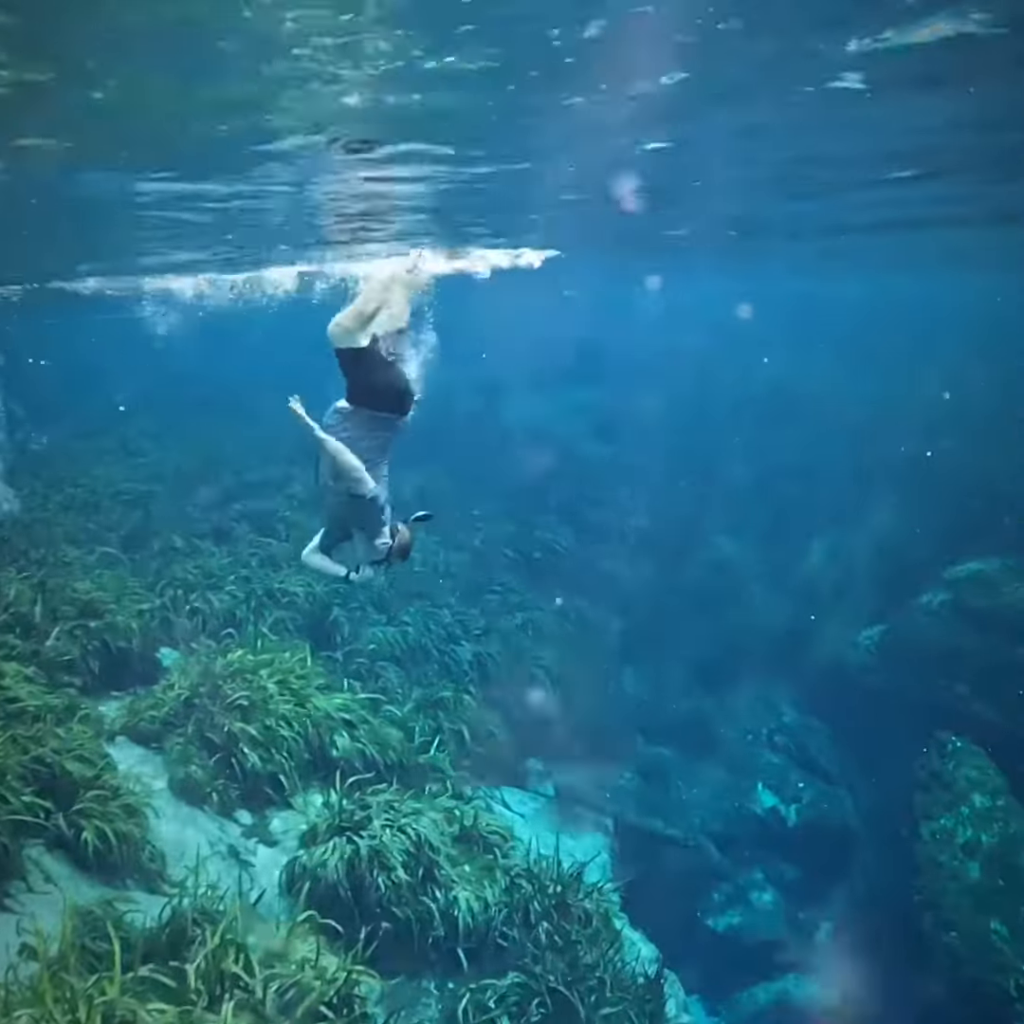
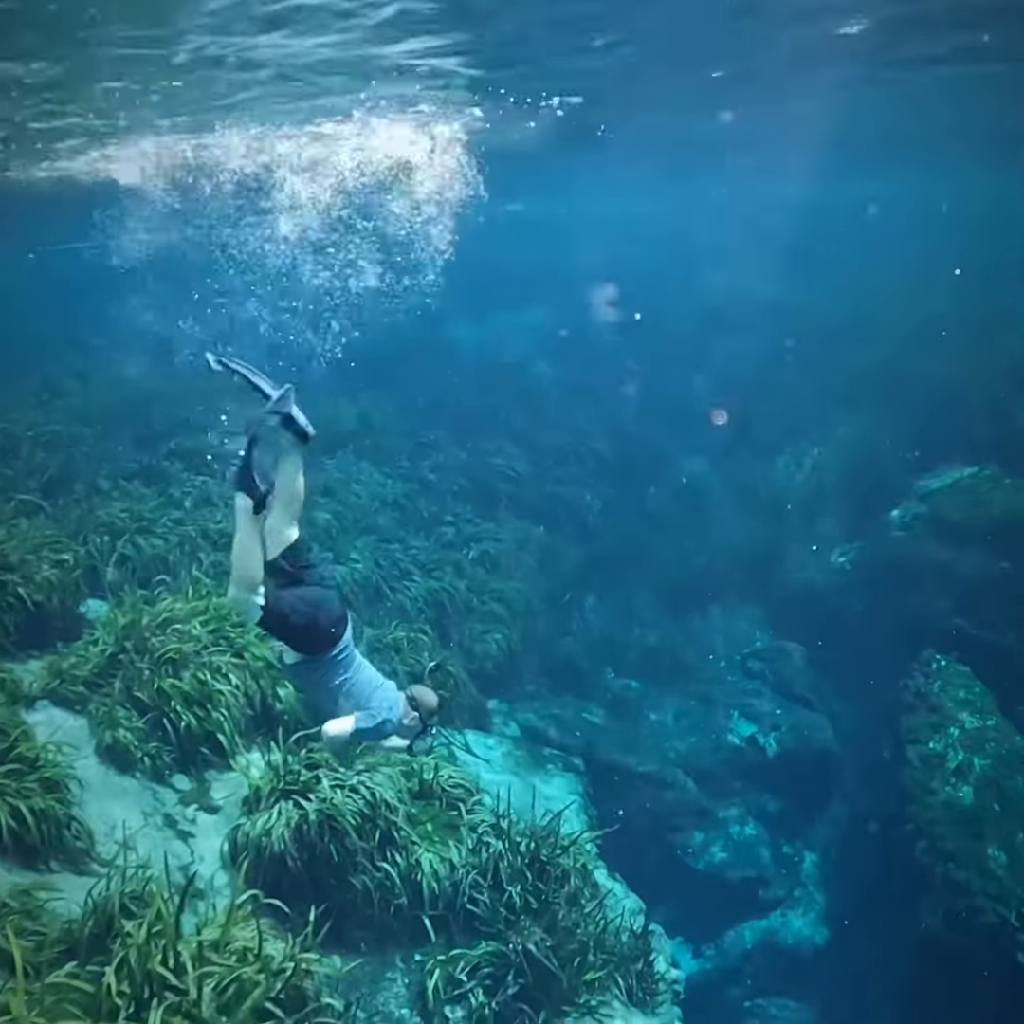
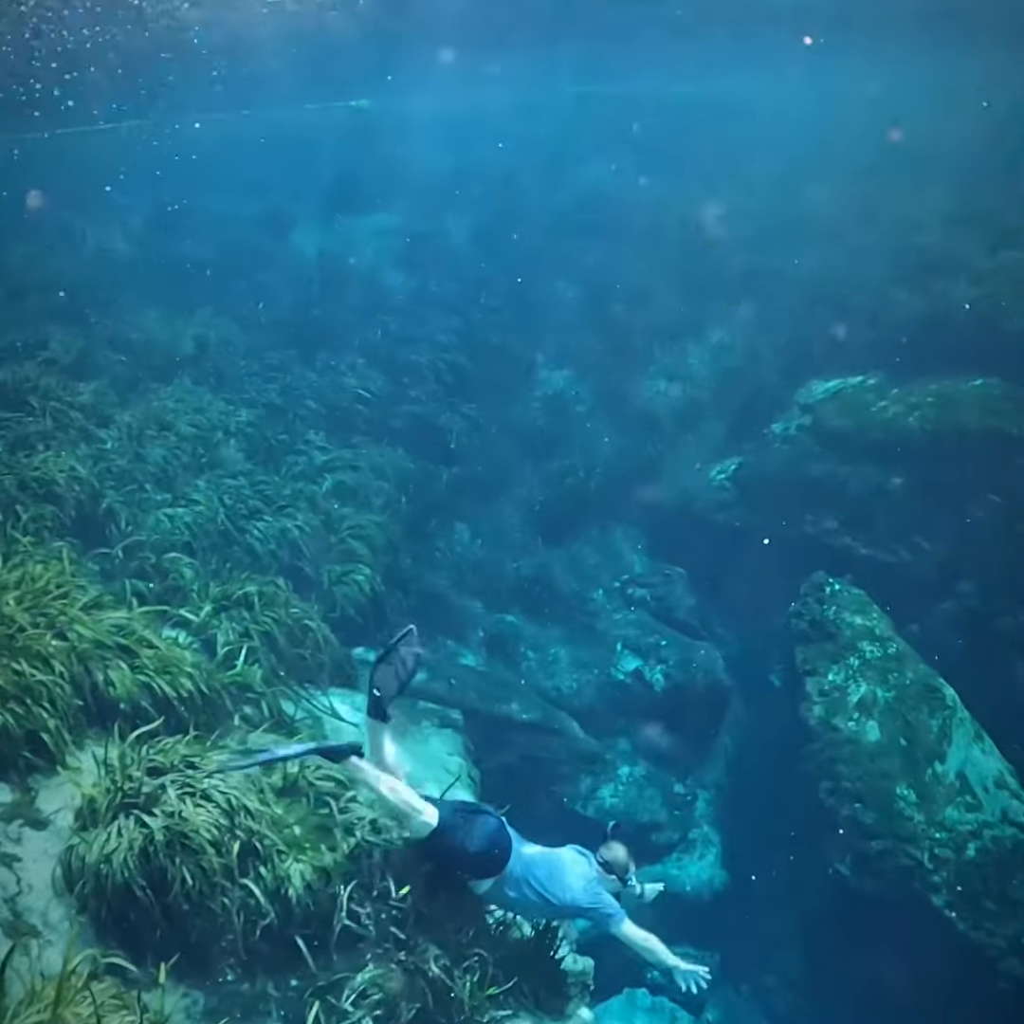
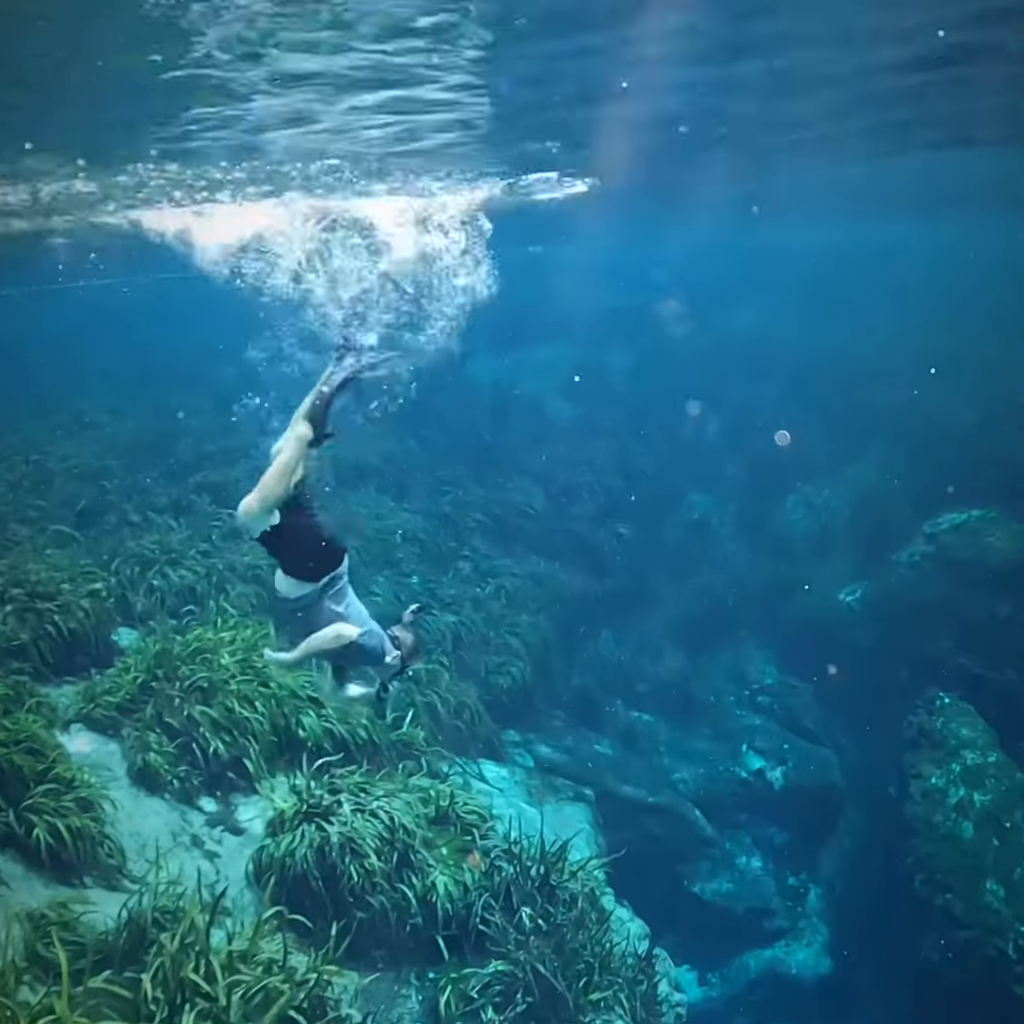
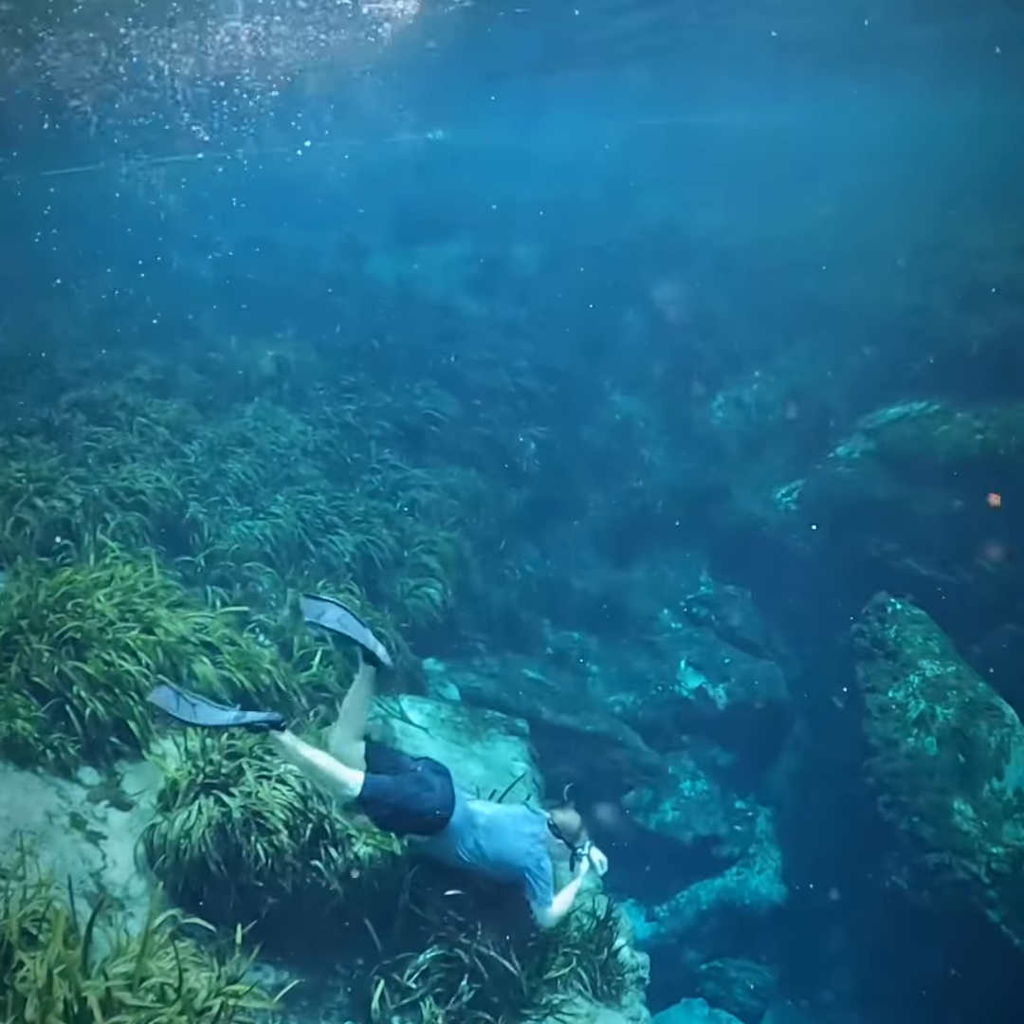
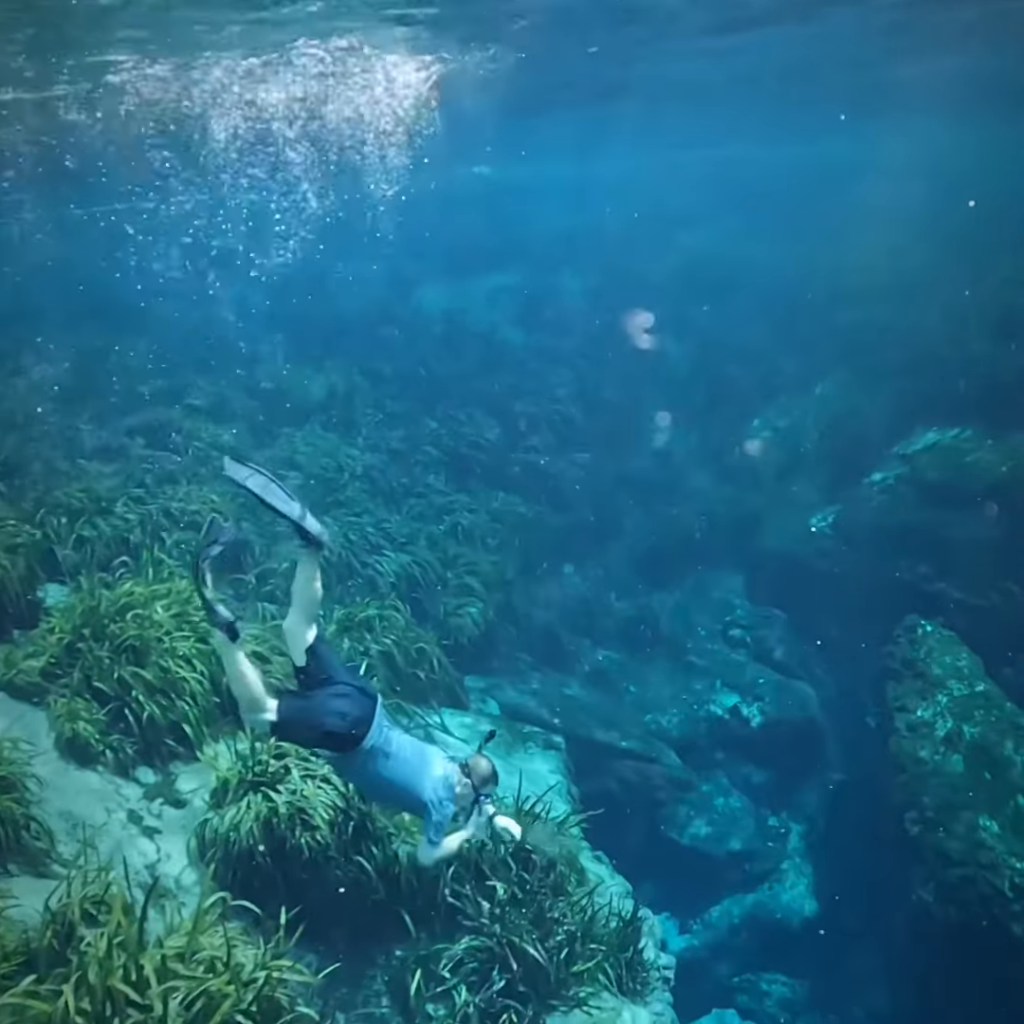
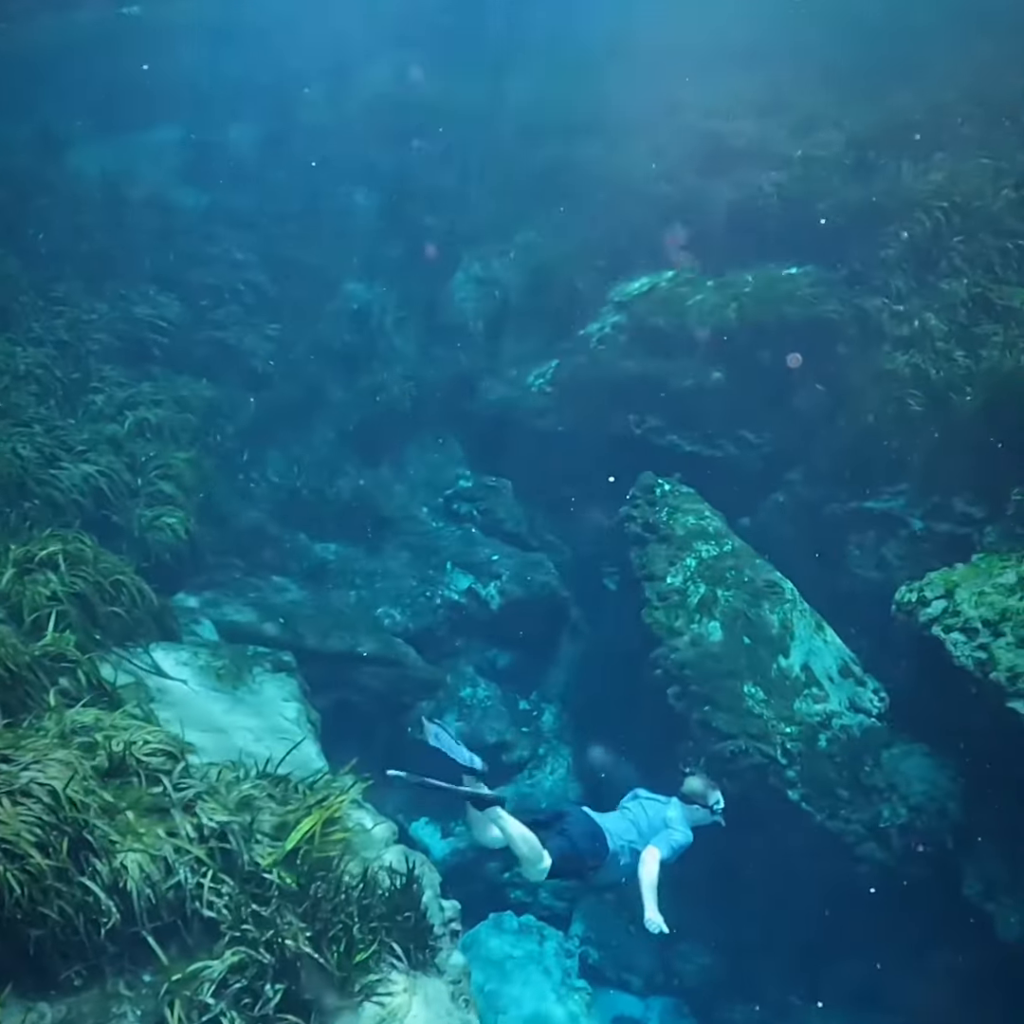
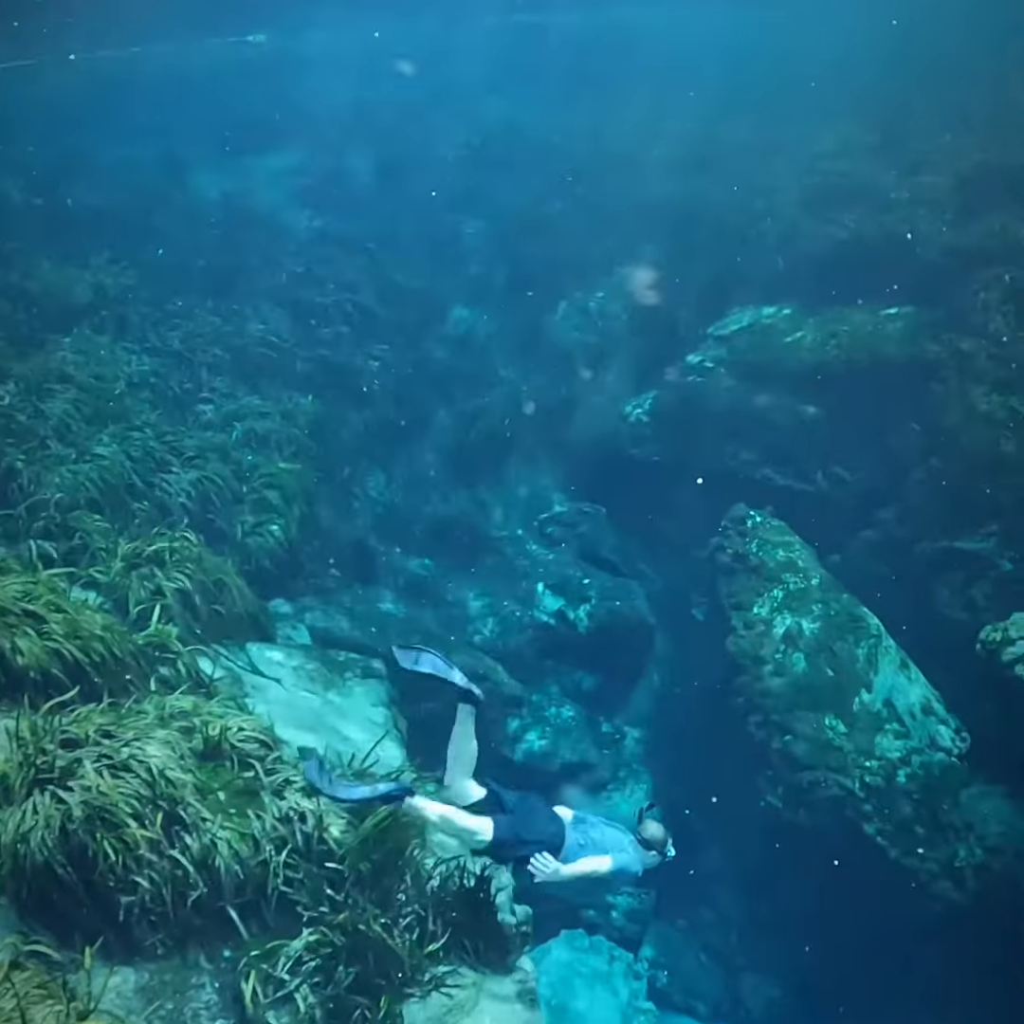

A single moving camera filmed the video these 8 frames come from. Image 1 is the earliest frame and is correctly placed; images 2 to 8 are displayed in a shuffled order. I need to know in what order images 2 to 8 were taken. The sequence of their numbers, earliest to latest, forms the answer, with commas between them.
4, 2, 6, 5, 3, 8, 7
